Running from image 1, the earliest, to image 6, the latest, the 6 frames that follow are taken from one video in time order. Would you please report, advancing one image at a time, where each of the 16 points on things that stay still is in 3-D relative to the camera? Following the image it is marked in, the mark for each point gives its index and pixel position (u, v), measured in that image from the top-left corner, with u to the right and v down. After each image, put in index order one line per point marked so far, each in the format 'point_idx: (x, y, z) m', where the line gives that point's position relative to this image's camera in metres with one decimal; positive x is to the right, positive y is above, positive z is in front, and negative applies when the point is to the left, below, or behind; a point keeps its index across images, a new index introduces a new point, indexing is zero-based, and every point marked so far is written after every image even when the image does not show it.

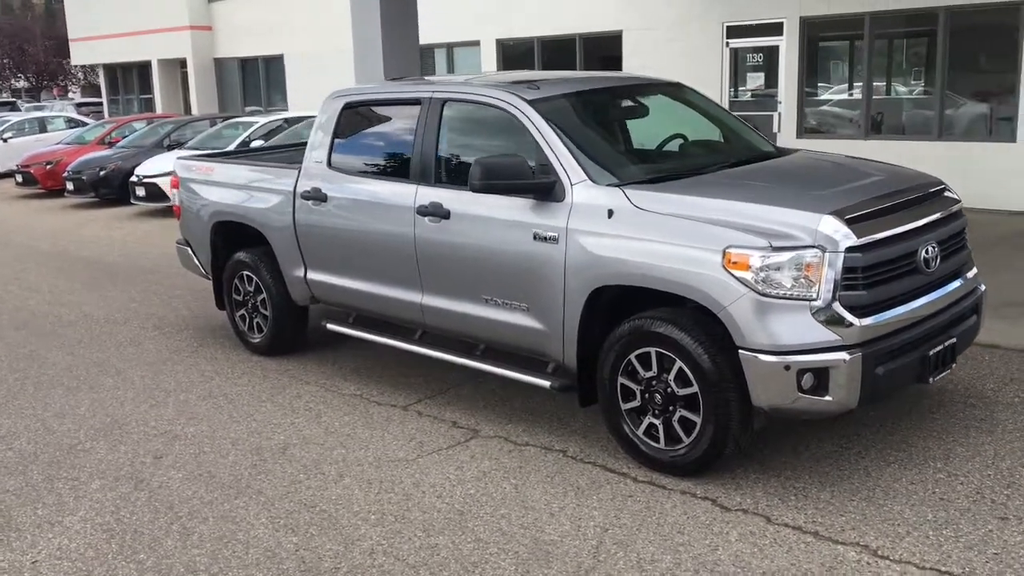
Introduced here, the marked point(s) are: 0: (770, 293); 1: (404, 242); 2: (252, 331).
0: (+1.0, 0.0, +3.9) m
1: (-0.5, +0.2, +5.3) m
2: (-1.7, -0.3, +6.6) m
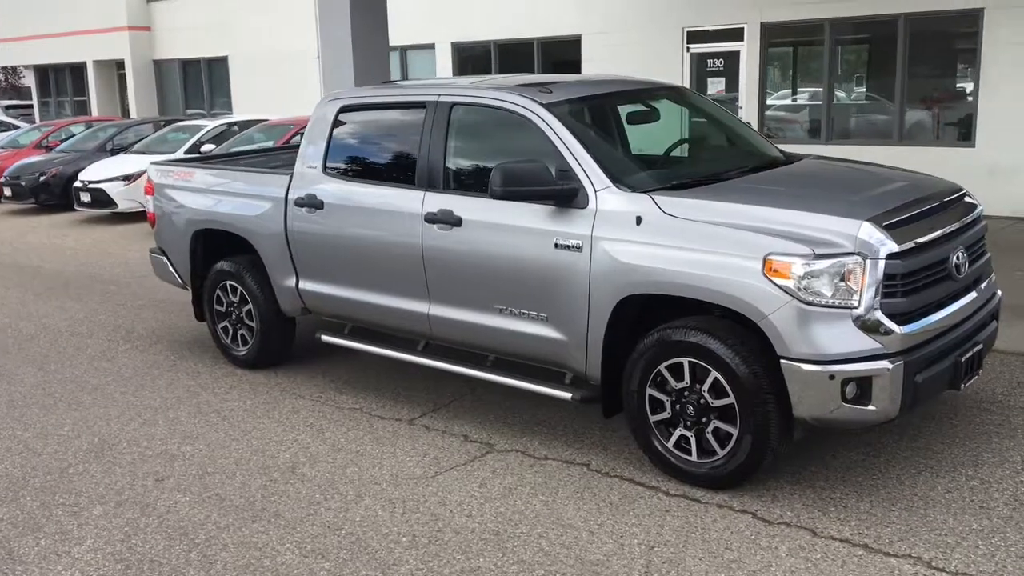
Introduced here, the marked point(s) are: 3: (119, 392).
0: (+1.1, 0.0, +3.8) m
1: (-0.5, +0.2, +5.1) m
2: (-1.7, -0.3, +6.3) m
3: (-2.3, -0.6, +6.0) m
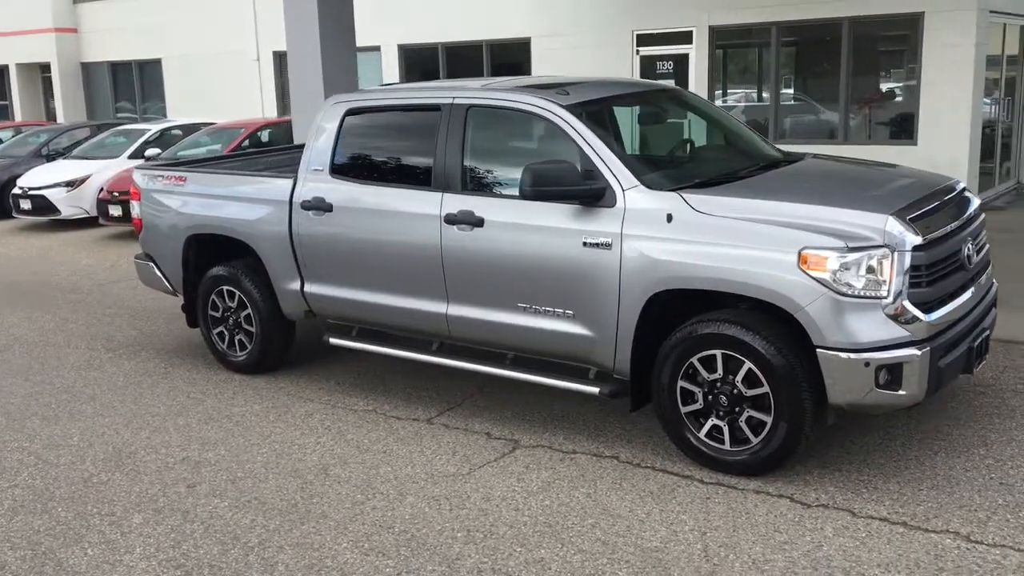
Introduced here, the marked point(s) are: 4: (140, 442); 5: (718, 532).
0: (+1.3, 0.0, +4.0) m
1: (-0.4, +0.2, +5.1) m
2: (-1.7, -0.4, +6.3) m
3: (-2.2, -0.6, +5.9) m
4: (-1.9, -0.8, +5.1) m
5: (+0.8, -0.9, +3.8) m
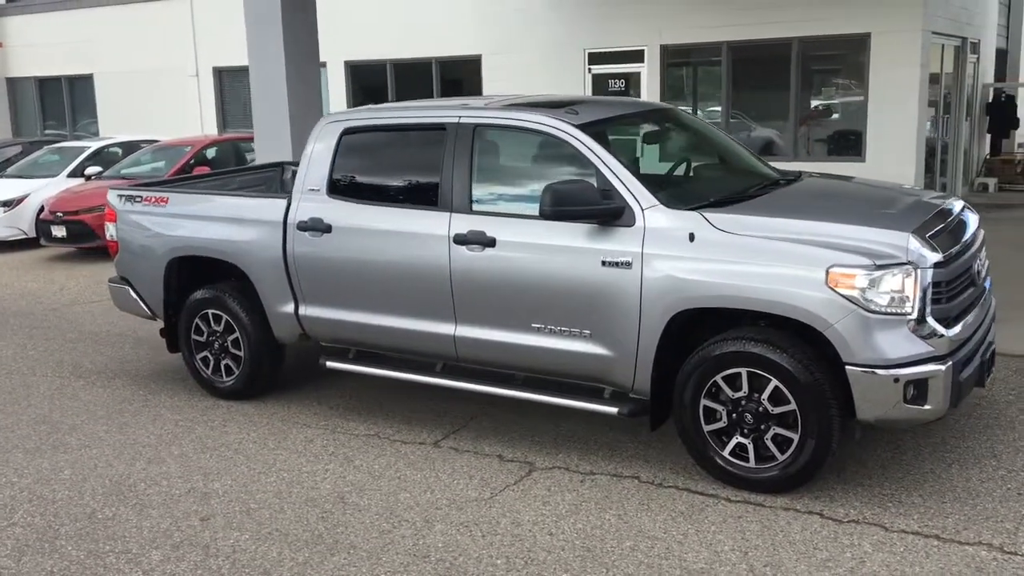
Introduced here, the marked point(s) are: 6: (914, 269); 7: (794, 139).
0: (+1.4, -0.1, +4.1) m
1: (-0.4, +0.1, +5.1) m
2: (-1.7, -0.5, +6.1) m
3: (-2.2, -0.8, +5.6) m
4: (-1.8, -0.9, +4.9) m
5: (+0.9, -1.0, +3.8) m
6: (+1.6, +0.1, +4.1) m
7: (+3.4, +1.8, +12.3) m
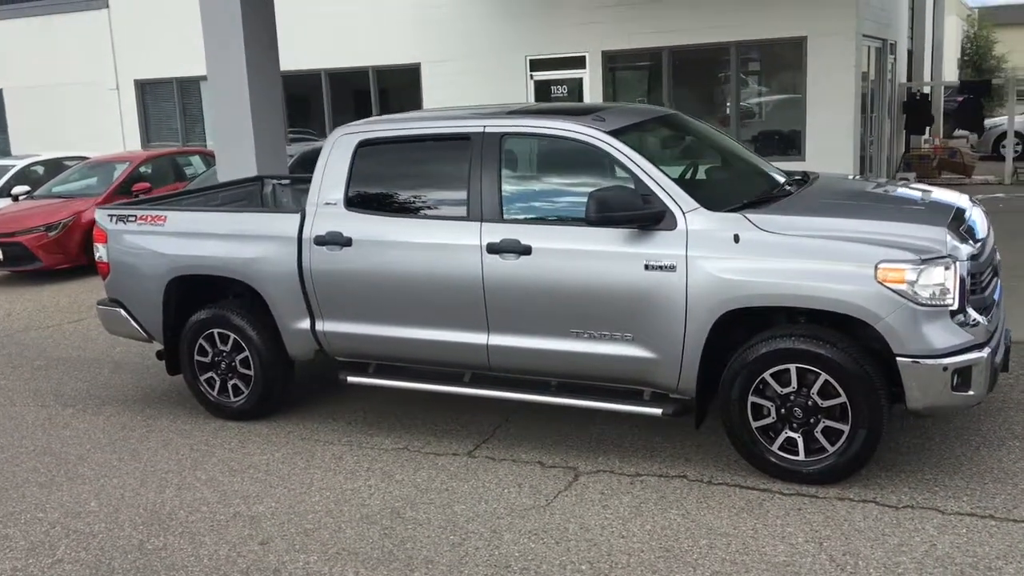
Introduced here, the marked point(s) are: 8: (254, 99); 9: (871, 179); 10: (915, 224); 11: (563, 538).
0: (+1.7, -0.1, +4.2) m
1: (-0.2, 0.0, +5.1) m
2: (-1.7, -0.6, +5.9) m
3: (-2.1, -0.9, +5.4) m
4: (-1.6, -1.0, +4.8) m
5: (+1.2, -1.0, +4.0) m
6: (+1.8, +0.1, +4.3) m
7: (+2.7, +1.8, +12.6) m
8: (-2.2, +1.6, +8.8) m
9: (+1.9, +0.6, +5.6) m
10: (+1.7, +0.3, +4.4) m
11: (+0.2, -1.0, +4.1) m
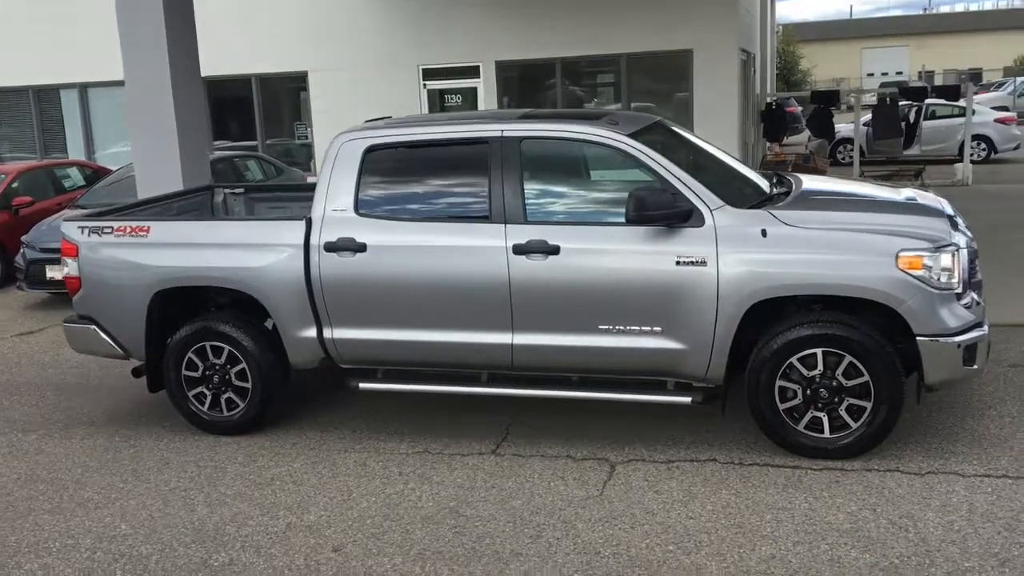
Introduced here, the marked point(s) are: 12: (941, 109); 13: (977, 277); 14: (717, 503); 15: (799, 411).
0: (+1.9, 0.0, +4.7) m
1: (-0.1, 0.0, +5.2) m
2: (-1.6, -0.7, +5.8) m
3: (-2.0, -1.0, +5.2) m
4: (-1.4, -1.0, +4.6) m
5: (+1.6, -0.9, +4.3) m
6: (+2.1, +0.2, +4.7) m
7: (+1.4, +1.8, +13.1) m
8: (-2.8, +1.5, +8.5) m
9: (+1.9, +0.7, +6.1) m
10: (+1.9, +0.3, +4.9) m
11: (+0.5, -1.0, +4.3) m
12: (+8.1, +3.4, +19.5) m
13: (+2.2, +0.1, +5.0) m
14: (+0.9, -0.9, +4.5) m
15: (+1.4, -0.6, +4.9) m
